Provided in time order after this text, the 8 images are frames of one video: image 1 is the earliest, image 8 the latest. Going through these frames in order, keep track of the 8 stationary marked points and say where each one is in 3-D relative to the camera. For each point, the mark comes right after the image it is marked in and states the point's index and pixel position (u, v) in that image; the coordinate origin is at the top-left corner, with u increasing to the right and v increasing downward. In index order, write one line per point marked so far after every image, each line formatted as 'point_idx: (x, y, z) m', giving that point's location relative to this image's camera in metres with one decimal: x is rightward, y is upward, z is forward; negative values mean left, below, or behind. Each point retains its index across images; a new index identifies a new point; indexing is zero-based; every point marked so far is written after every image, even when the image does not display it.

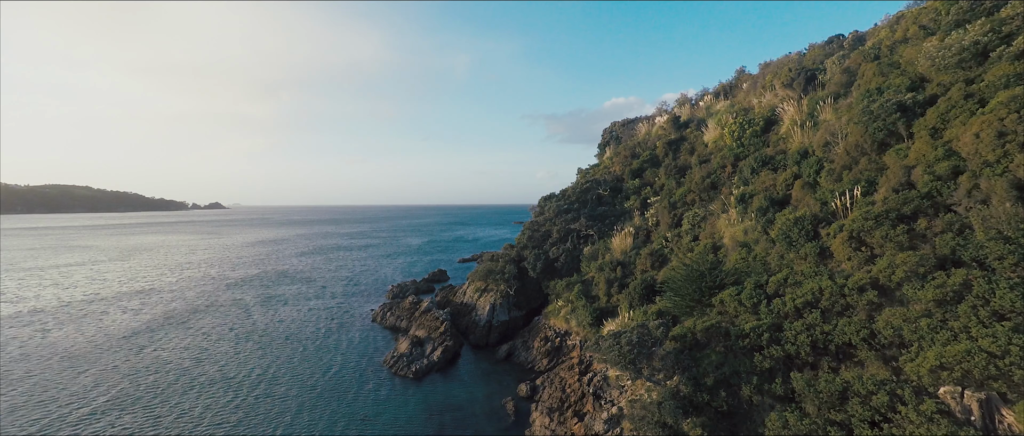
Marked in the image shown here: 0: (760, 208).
0: (+7.4, +0.3, +14.8) m
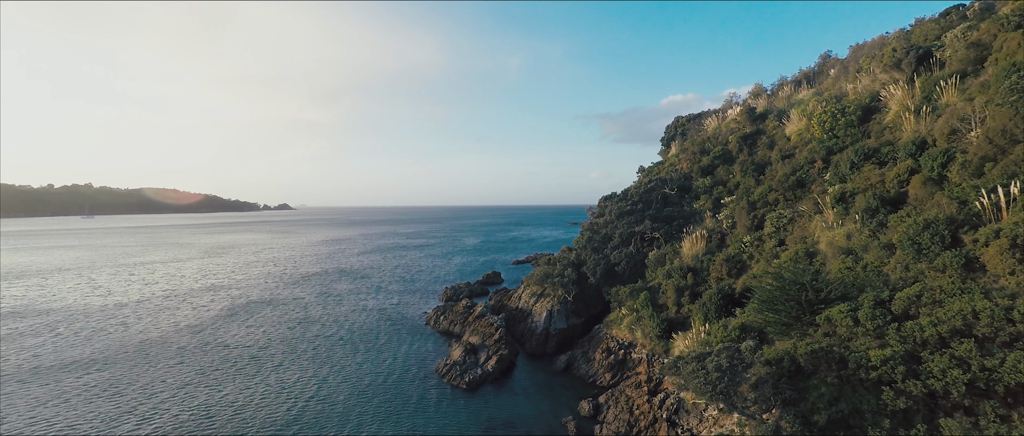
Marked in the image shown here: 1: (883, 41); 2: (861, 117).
0: (+9.1, +0.2, +12.6) m
1: (+14.9, +7.1, +20.0) m
2: (+11.7, +3.4, +16.7) m
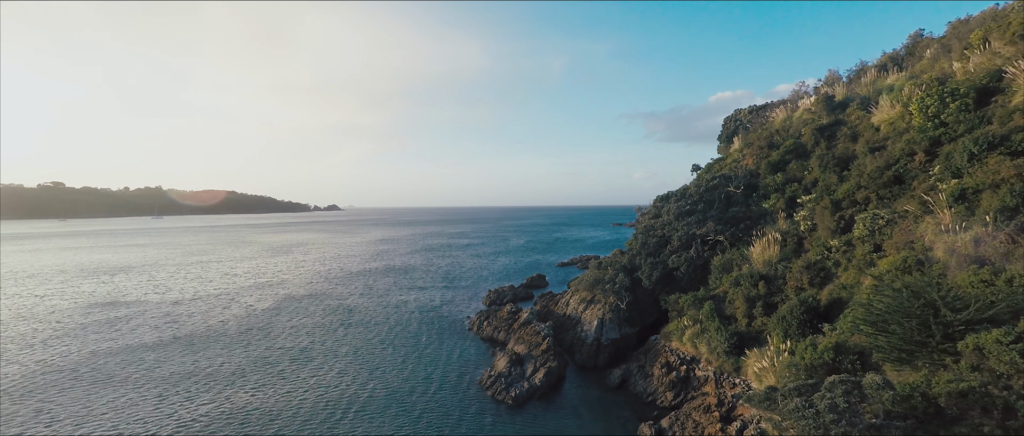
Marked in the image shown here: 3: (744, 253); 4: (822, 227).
0: (+10.2, +0.2, +10.3) m
1: (+16.7, +7.1, +17.2) m
2: (+13.3, +3.4, +14.2) m
3: (+9.0, -1.4, +19.3) m
4: (+10.4, -0.3, +16.6) m
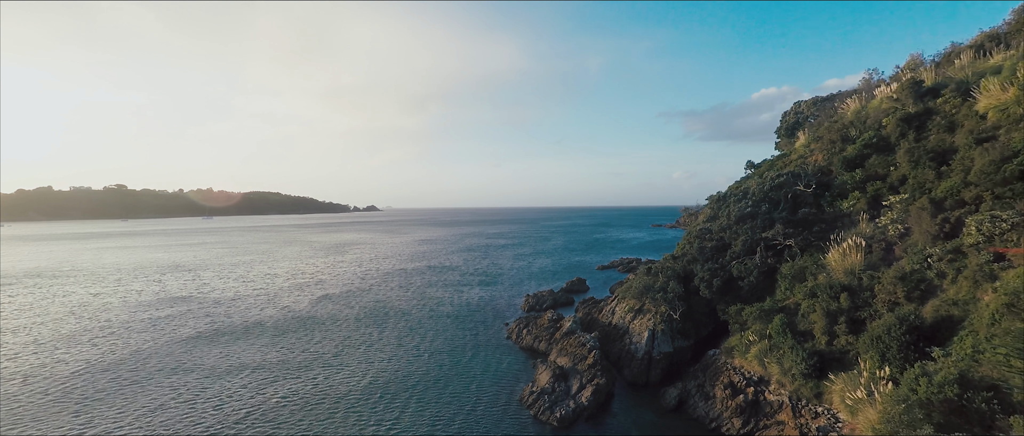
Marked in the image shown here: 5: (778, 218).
0: (+11.1, +0.1, +8.0) m
1: (+18.0, +7.0, +14.4) m
2: (+14.4, +3.3, +11.6) m
3: (+10.5, -1.4, +17.0) m
4: (+11.7, -0.4, +14.3) m
5: (+10.4, 0.0, +19.3) m
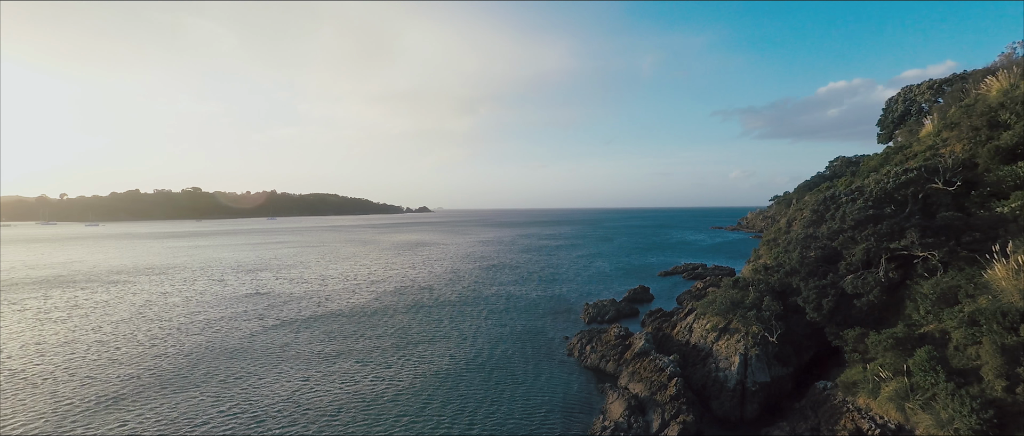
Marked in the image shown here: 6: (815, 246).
0: (+12.2, 0.0, +4.4) m
1: (+19.7, +6.8, +10.0) m
2: (+15.8, +3.1, +7.6) m
3: (+12.5, -1.6, +13.4) m
4: (+13.4, -0.5, +10.5) m
5: (+12.6, -0.1, +15.7) m
6: (+11.0, -1.0, +18.1) m
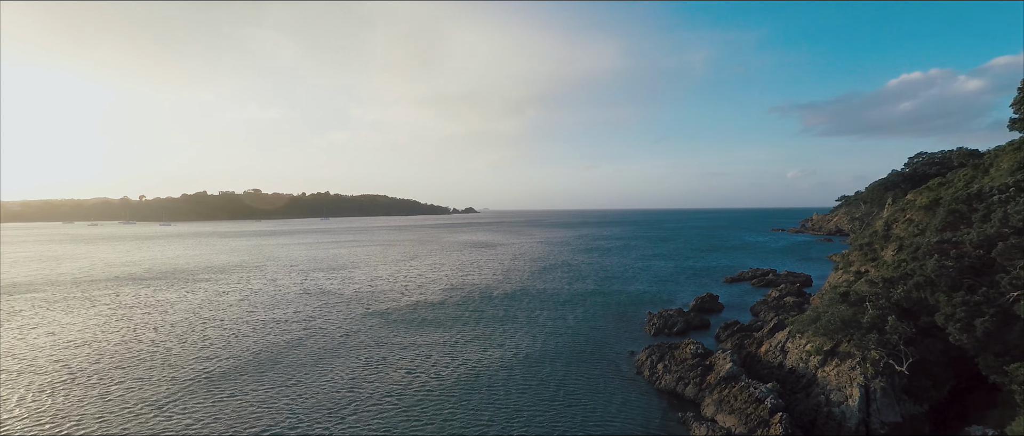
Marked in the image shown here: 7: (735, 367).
0: (+13.0, -0.1, +0.8) m
1: (+21.0, +6.8, +5.8) m
2: (+16.9, +3.1, +3.8) m
3: (+14.1, -1.6, +9.8) m
4: (+14.8, -0.6, +6.9) m
5: (+14.4, -0.2, +12.0) m
6: (+13.1, -1.1, +14.7) m
7: (+8.0, -5.3, +18.0) m
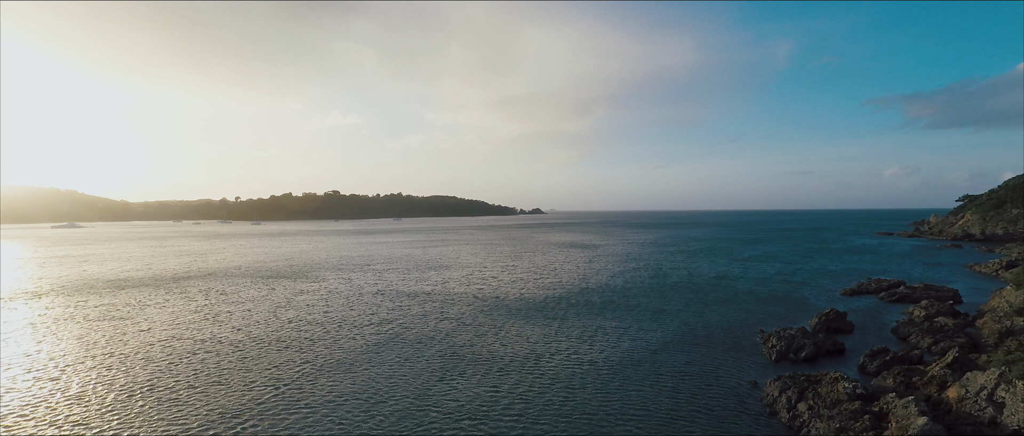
0: (+13.7, -0.1, -4.5) m
1: (+22.3, +6.7, -0.7) m
2: (+18.0, +3.0, -2.2) m
3: (+16.0, -1.7, +4.2) m
4: (+16.3, -0.6, +1.2) m
5: (+16.6, -0.3, +6.4) m
6: (+15.7, -1.1, +9.1) m
7: (+11.1, -5.4, +13.2) m
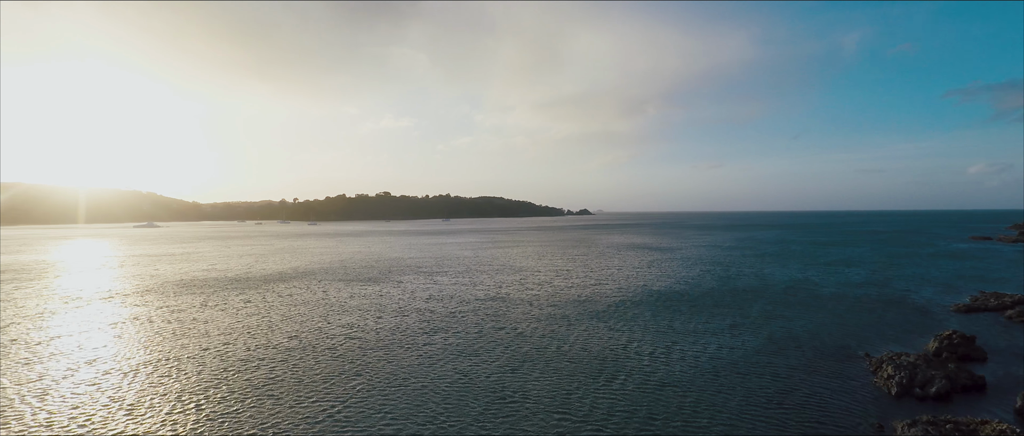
0: (+13.8, -0.4, -8.6) m
1: (+22.8, +6.4, -5.7) m
2: (+18.3, +2.7, -6.7) m
3: (+17.0, -2.0, -0.2) m
4: (+17.0, -0.9, -3.2) m
5: (+17.8, -0.6, +2.0) m
6: (+17.2, -1.4, +4.8) m
7: (+13.0, -5.7, +9.3) m
